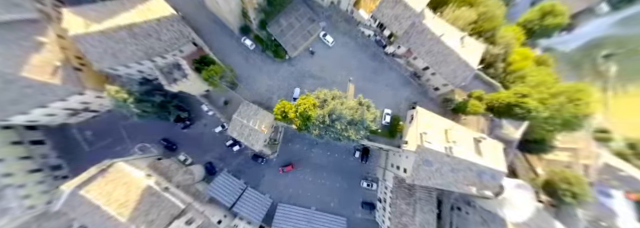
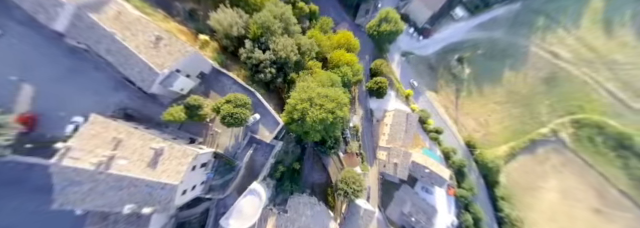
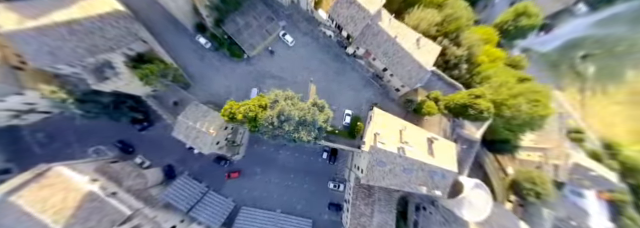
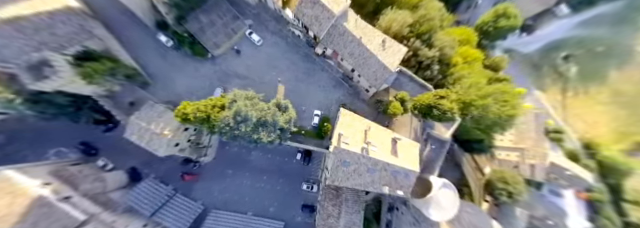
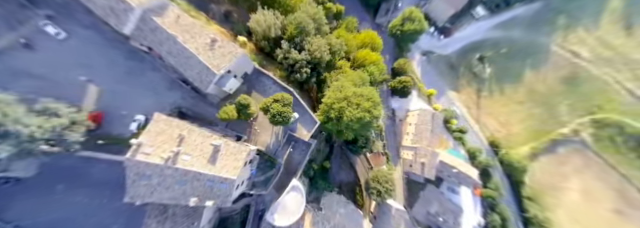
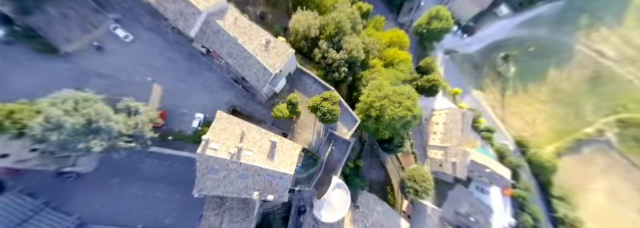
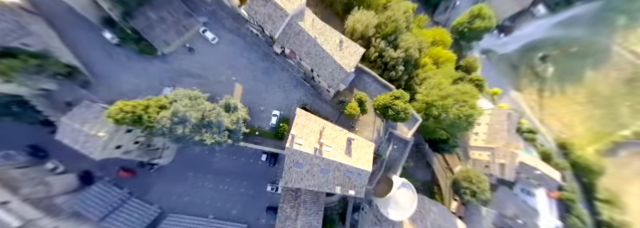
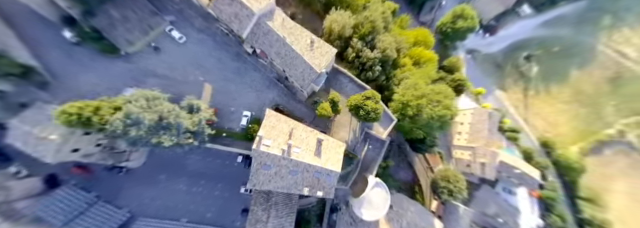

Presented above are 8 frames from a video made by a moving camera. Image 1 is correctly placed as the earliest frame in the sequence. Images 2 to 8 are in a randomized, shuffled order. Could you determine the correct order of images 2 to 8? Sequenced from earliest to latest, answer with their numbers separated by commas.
3, 4, 7, 8, 6, 5, 2
